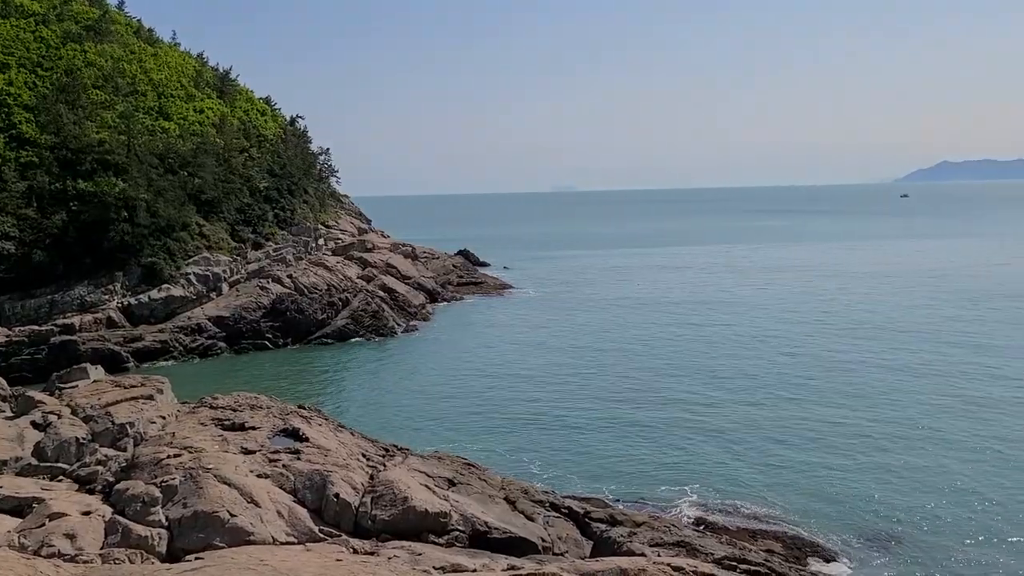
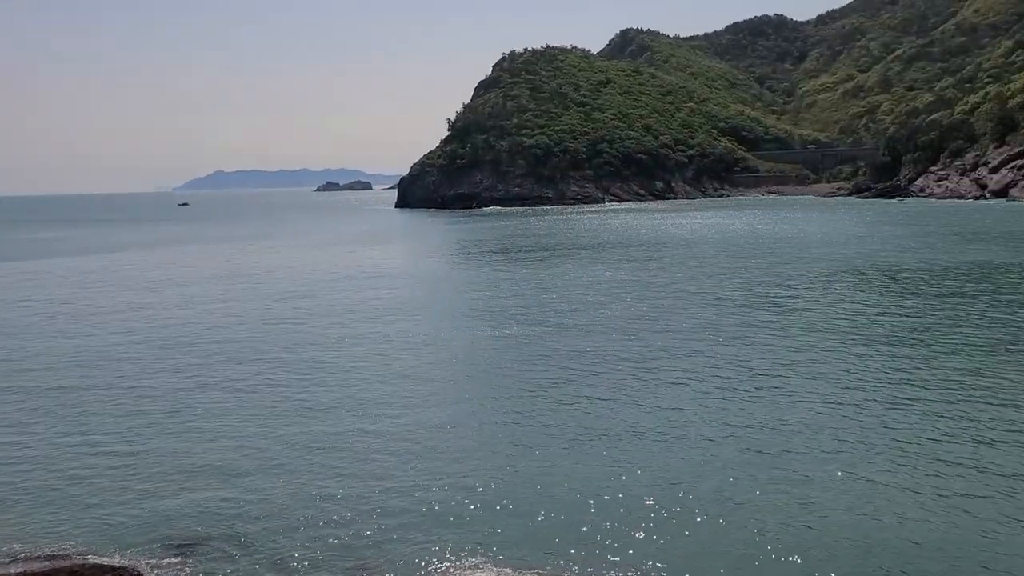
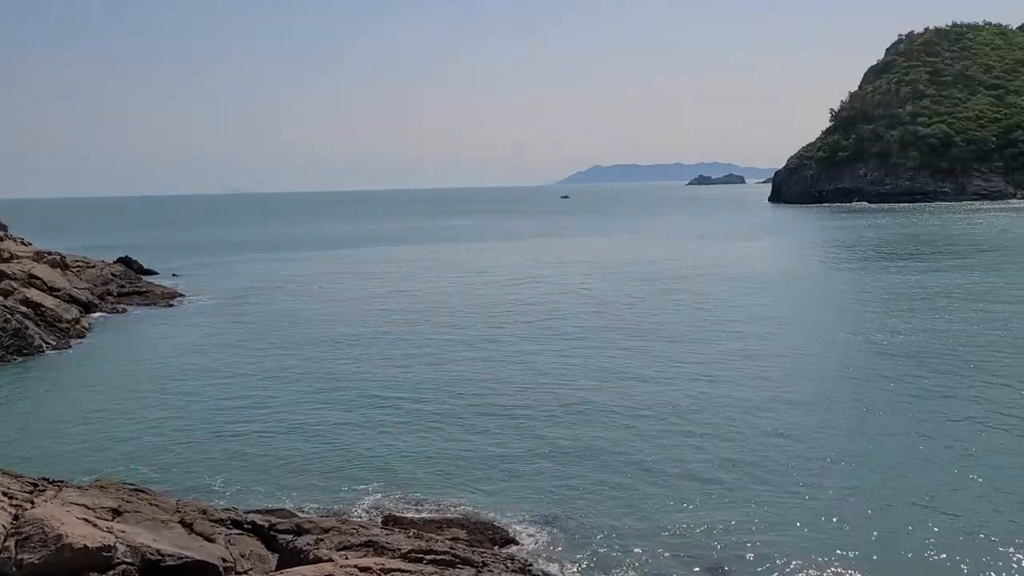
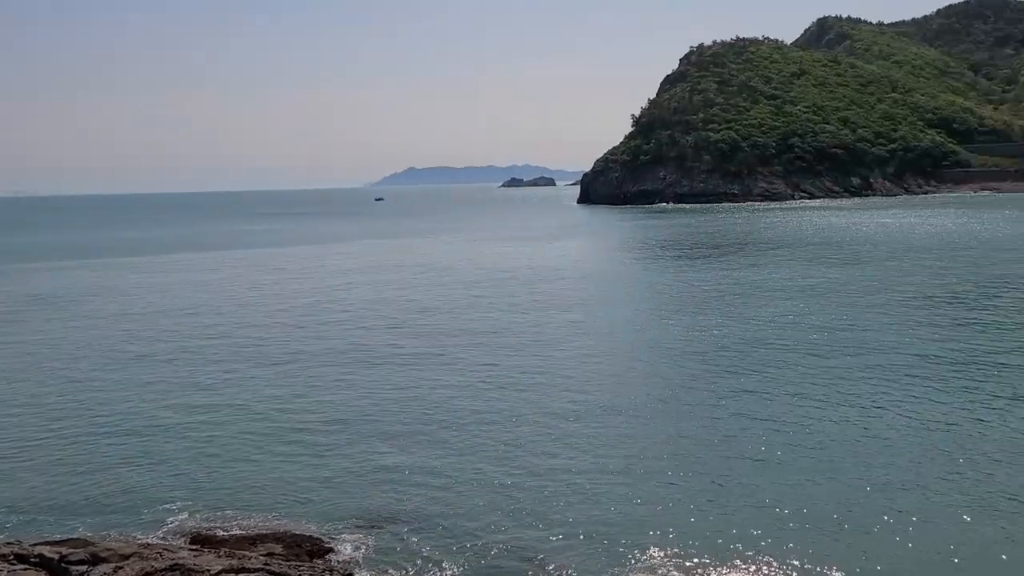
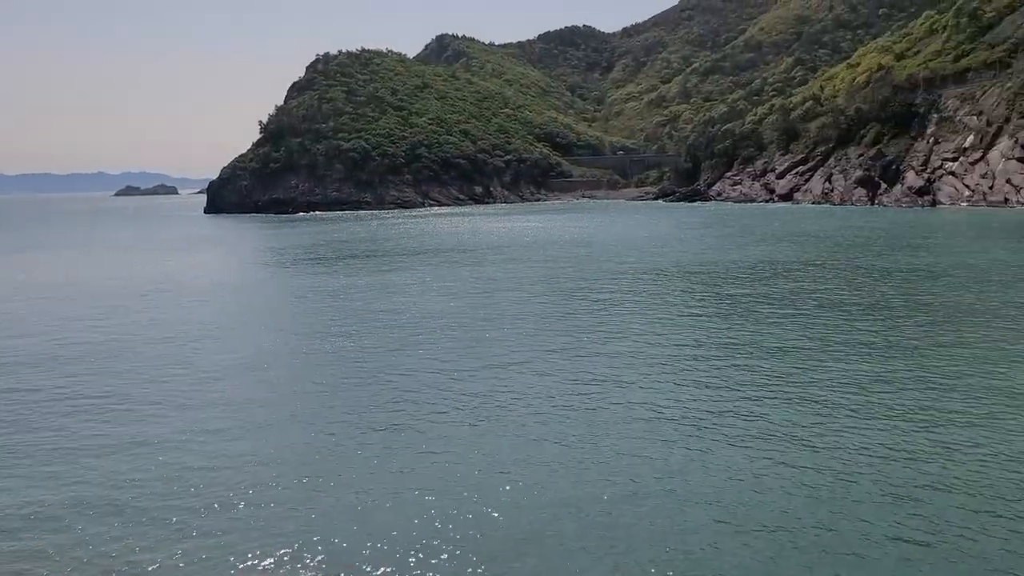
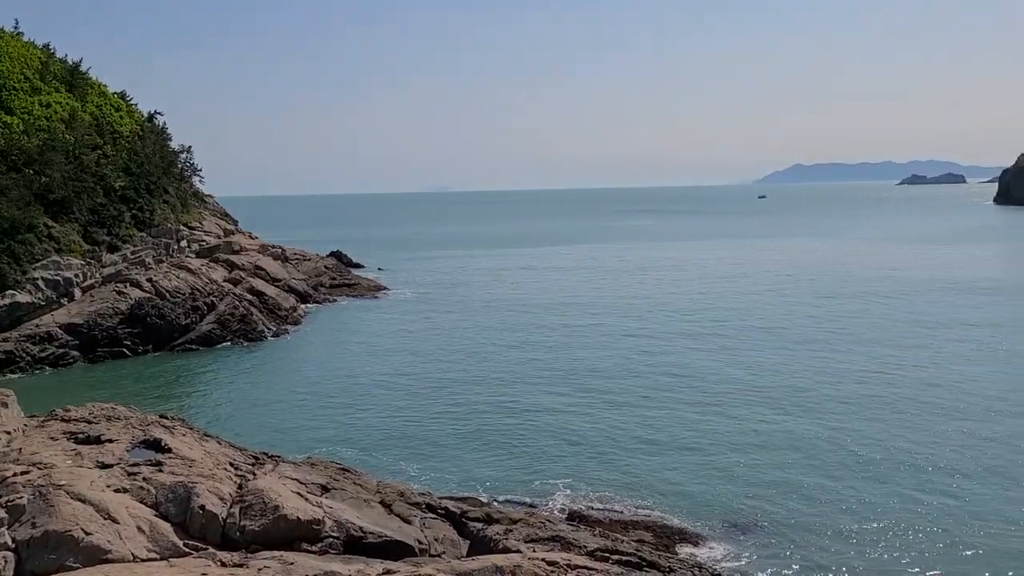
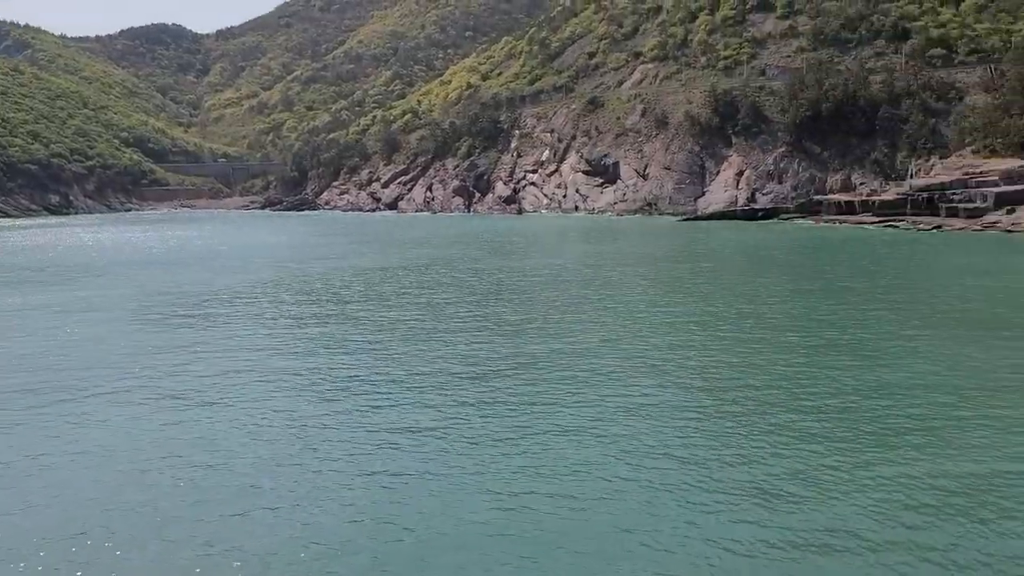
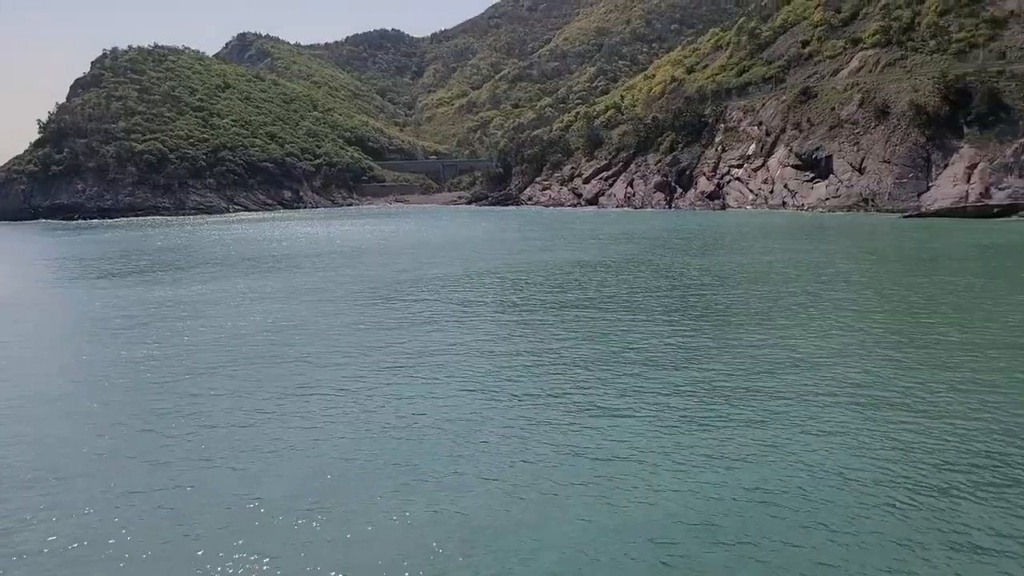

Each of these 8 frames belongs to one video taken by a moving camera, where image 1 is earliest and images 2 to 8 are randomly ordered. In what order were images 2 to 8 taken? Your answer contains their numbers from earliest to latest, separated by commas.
6, 3, 4, 2, 5, 8, 7
